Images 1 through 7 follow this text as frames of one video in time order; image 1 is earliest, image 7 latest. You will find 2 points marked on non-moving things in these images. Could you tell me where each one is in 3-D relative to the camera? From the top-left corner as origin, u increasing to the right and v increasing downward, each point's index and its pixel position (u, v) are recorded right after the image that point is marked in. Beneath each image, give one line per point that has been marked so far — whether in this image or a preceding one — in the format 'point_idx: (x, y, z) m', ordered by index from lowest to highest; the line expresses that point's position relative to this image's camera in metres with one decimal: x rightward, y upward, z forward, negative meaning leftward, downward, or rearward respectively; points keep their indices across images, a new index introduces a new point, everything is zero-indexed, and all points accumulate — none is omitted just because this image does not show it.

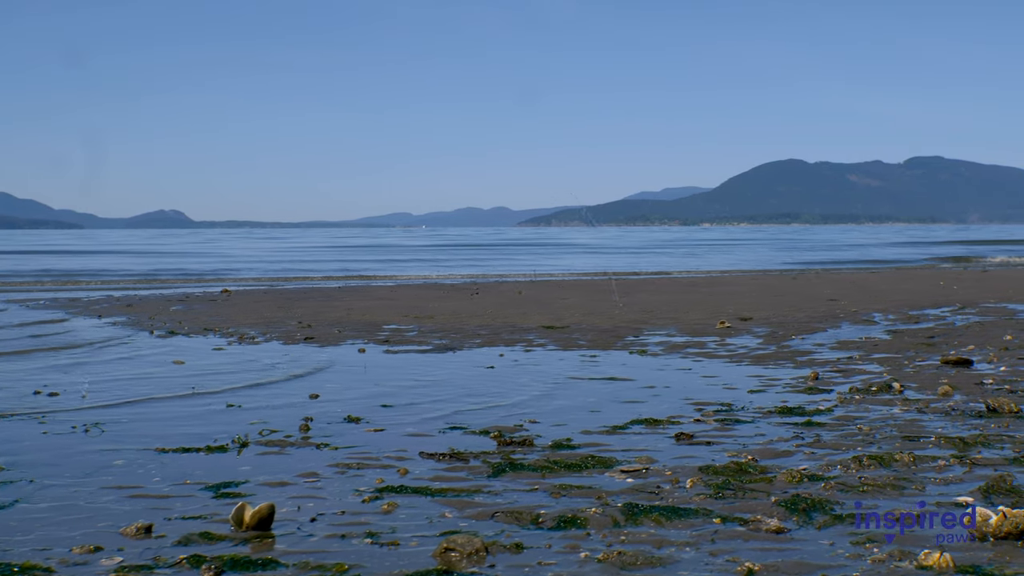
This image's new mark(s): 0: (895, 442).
0: (+2.9, -1.2, +6.8) m
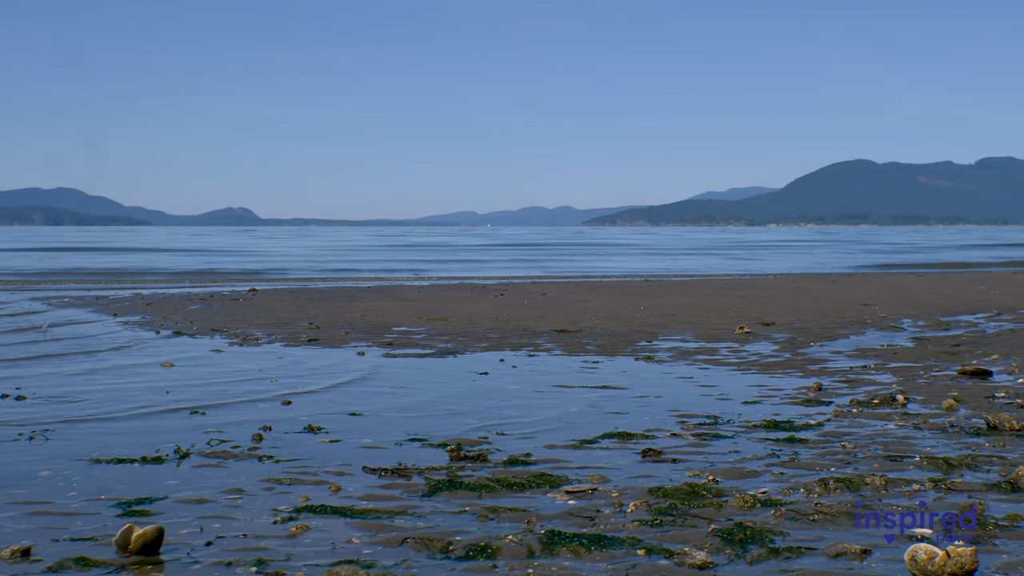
0: (+2.5, -1.2, +6.4) m
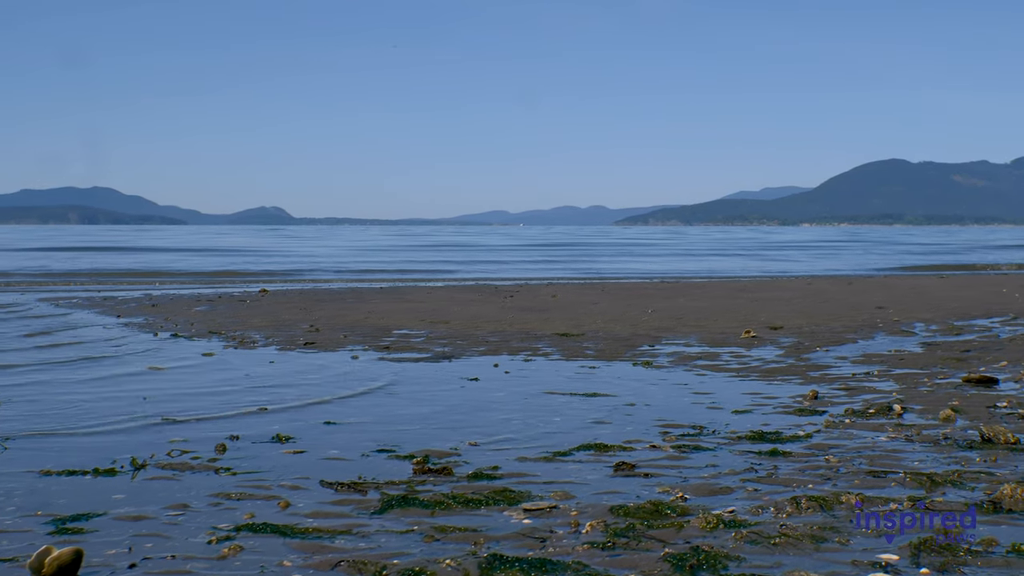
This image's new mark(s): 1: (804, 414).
0: (+2.3, -1.3, +6.1) m
1: (+2.8, -1.2, +8.8) m
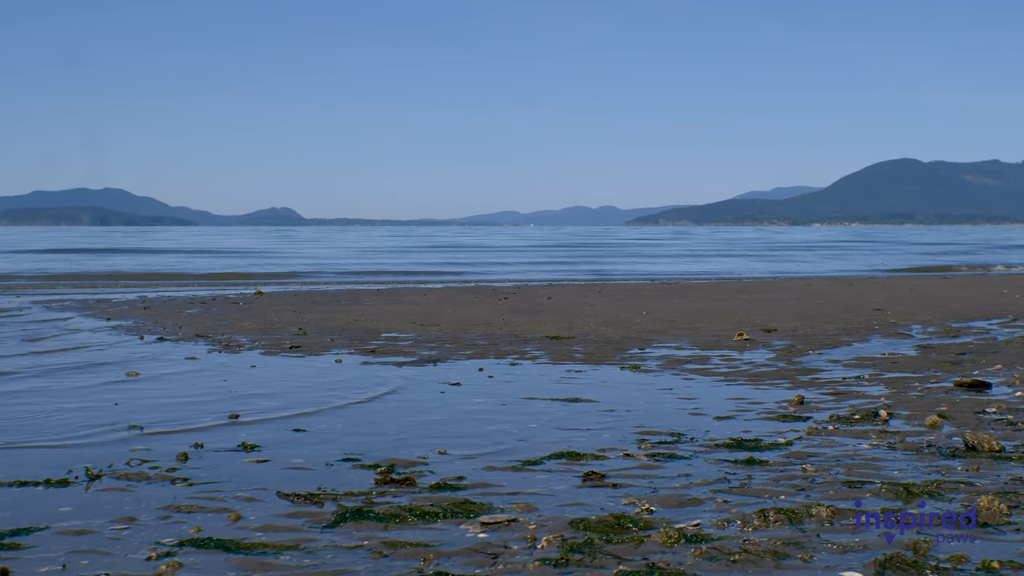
0: (+2.1, -1.3, +6.0) m
1: (+2.6, -1.3, +8.7) m
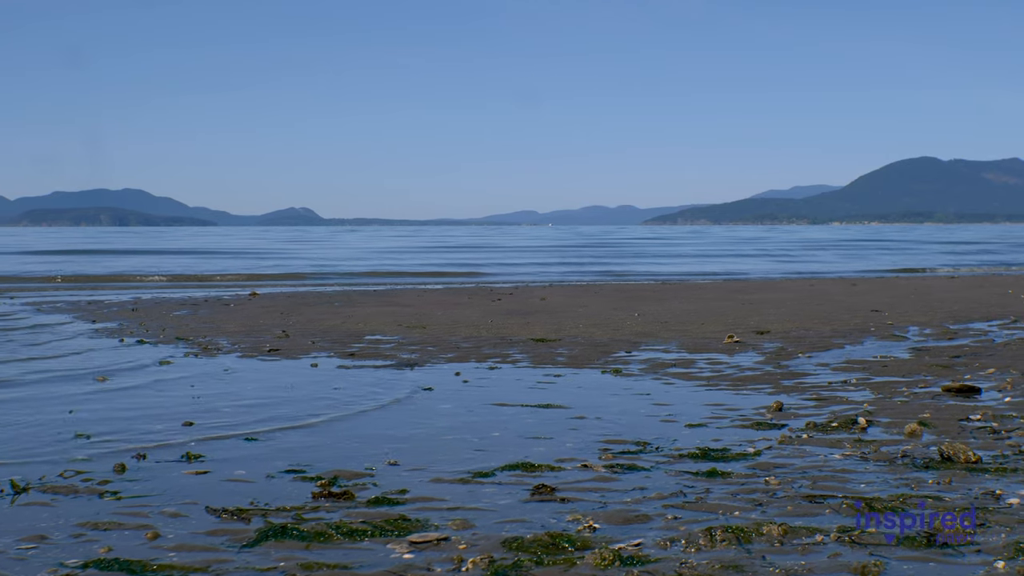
0: (+1.7, -1.4, +5.7) m
1: (+2.3, -1.3, +8.4) m
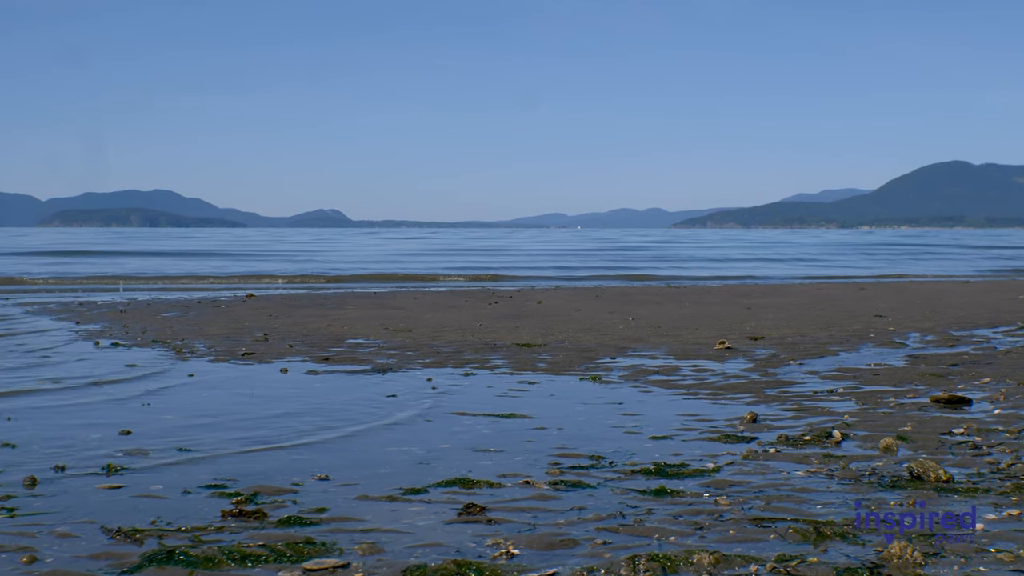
0: (+1.3, -1.4, +5.2) m
1: (+1.9, -1.3, +7.9) m
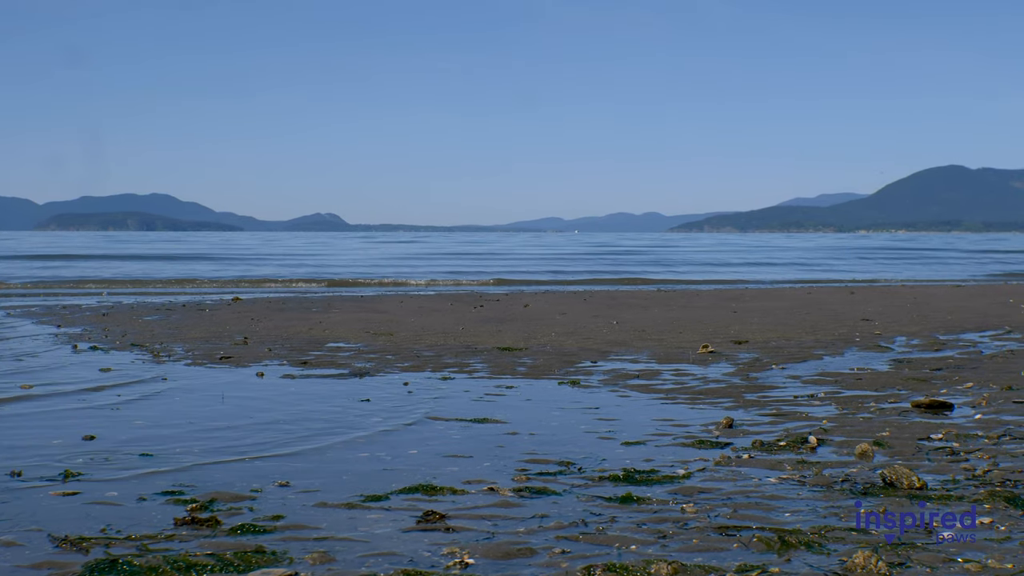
0: (+1.0, -1.4, +5.1) m
1: (+1.6, -1.4, +7.8) m
